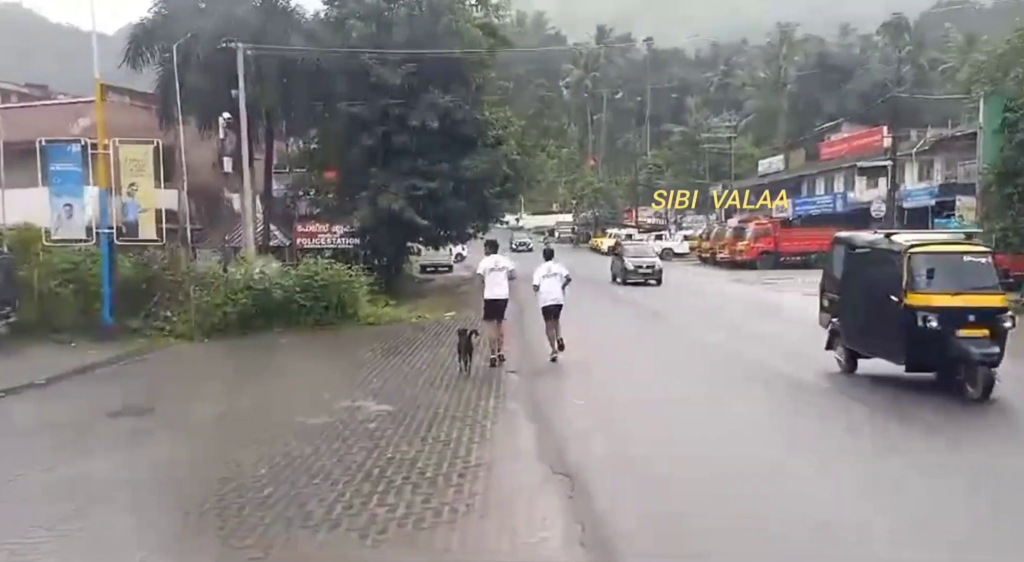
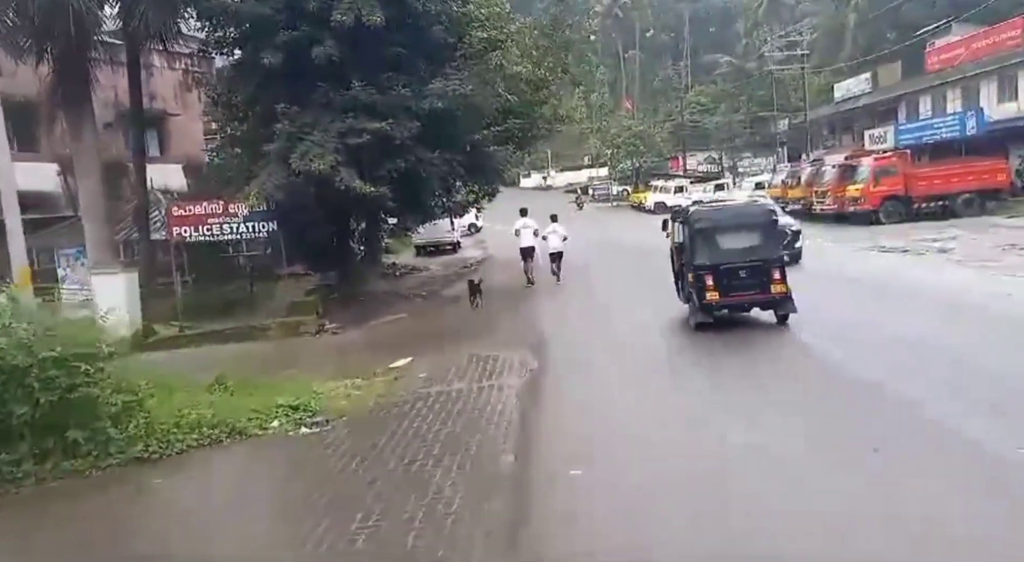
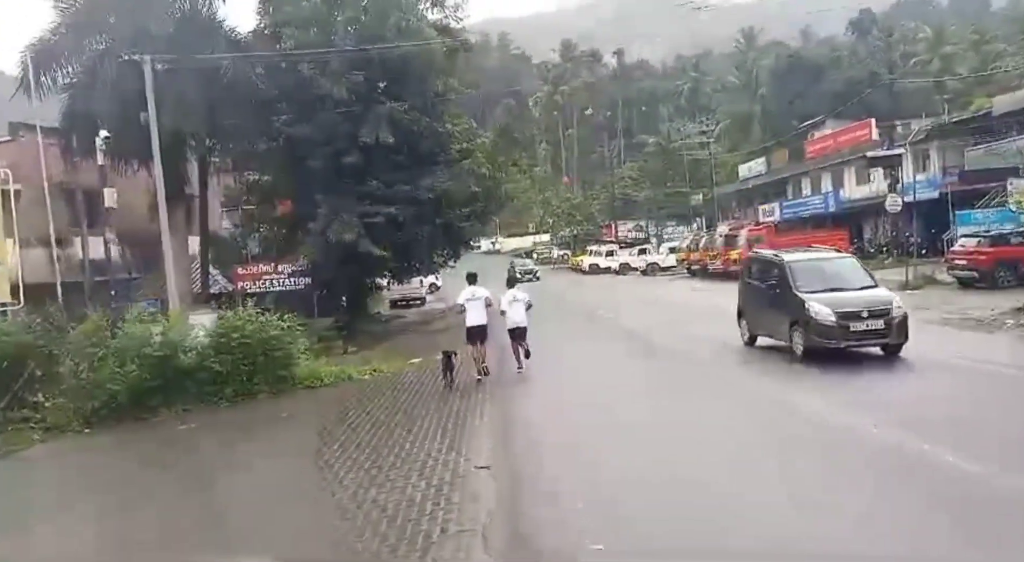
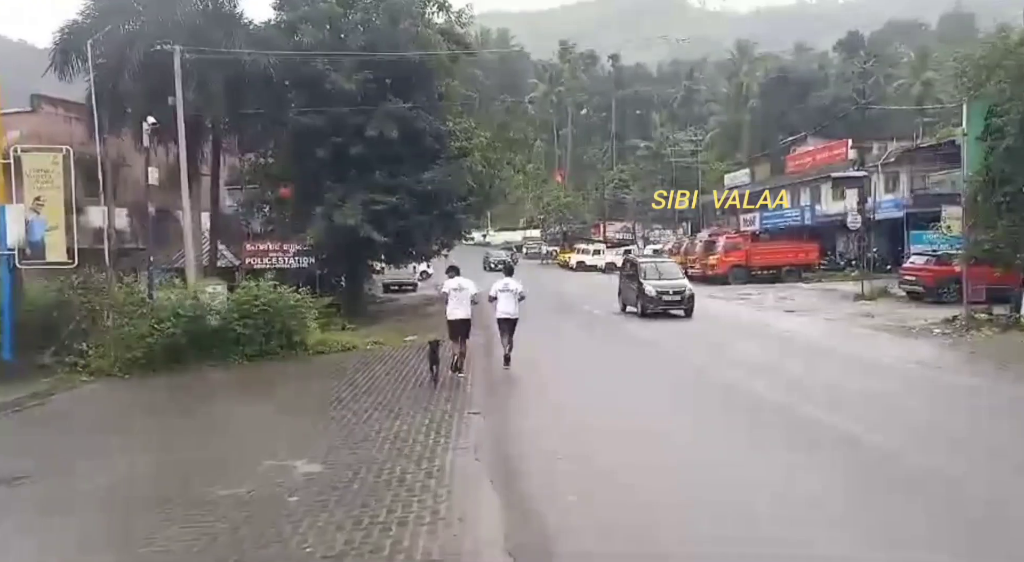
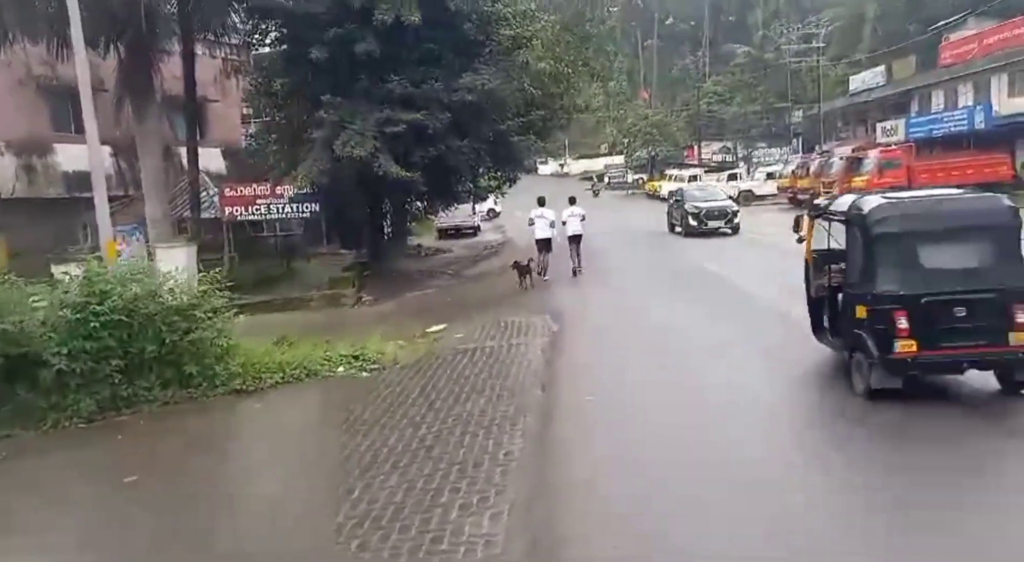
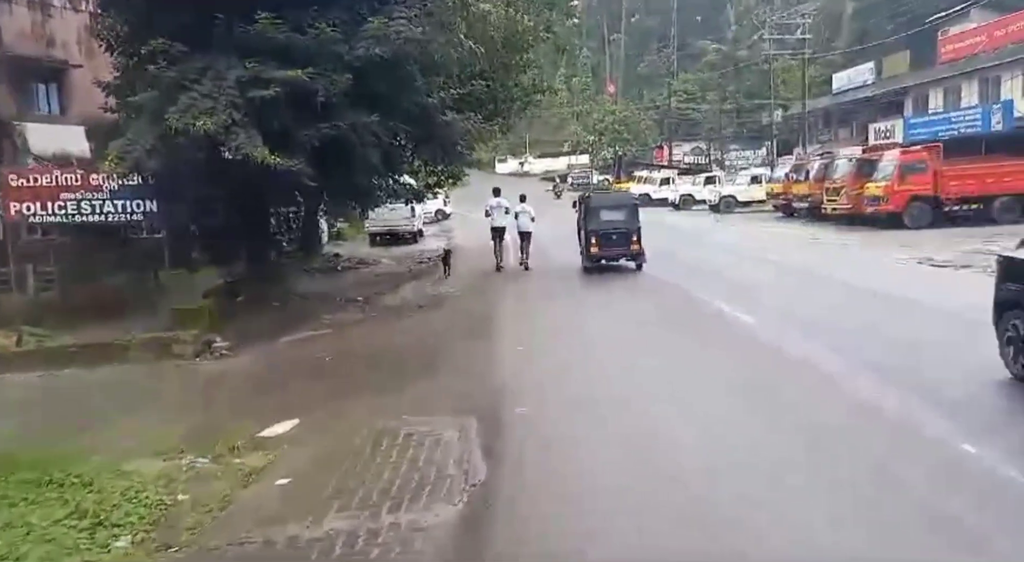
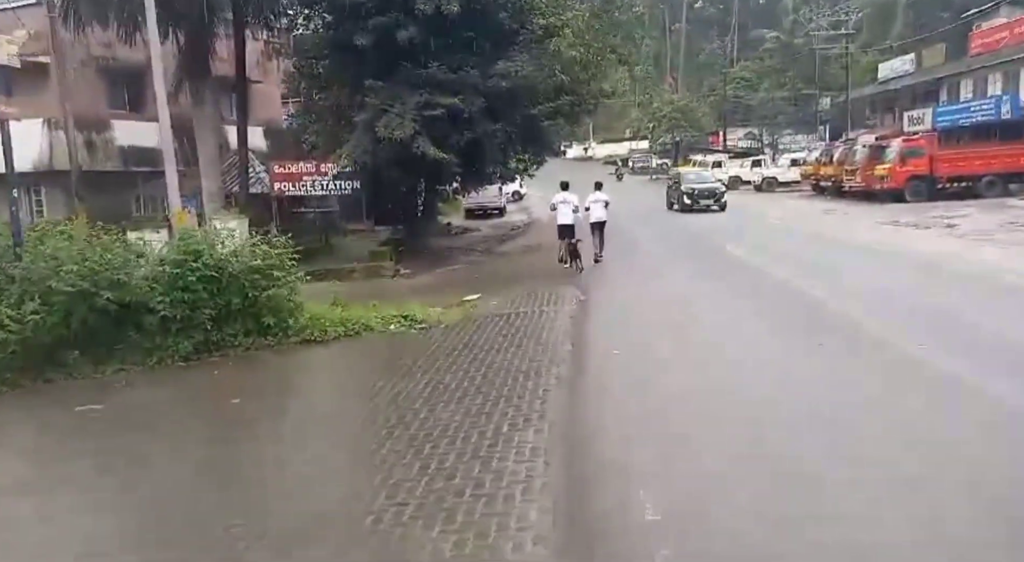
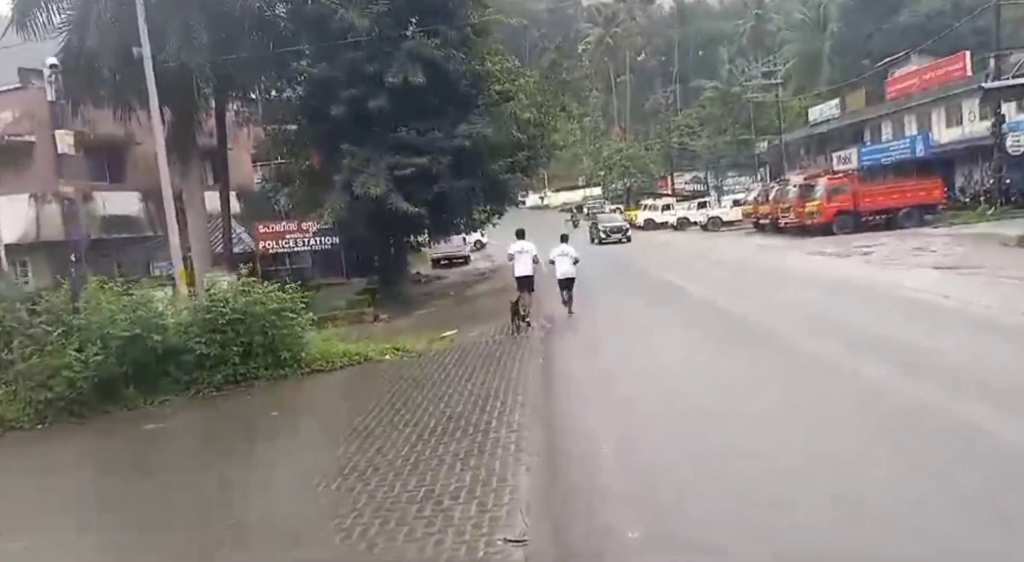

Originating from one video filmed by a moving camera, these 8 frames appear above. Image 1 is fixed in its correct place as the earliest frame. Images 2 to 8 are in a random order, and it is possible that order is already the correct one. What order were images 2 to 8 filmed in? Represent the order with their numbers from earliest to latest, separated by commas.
4, 3, 8, 7, 5, 2, 6
